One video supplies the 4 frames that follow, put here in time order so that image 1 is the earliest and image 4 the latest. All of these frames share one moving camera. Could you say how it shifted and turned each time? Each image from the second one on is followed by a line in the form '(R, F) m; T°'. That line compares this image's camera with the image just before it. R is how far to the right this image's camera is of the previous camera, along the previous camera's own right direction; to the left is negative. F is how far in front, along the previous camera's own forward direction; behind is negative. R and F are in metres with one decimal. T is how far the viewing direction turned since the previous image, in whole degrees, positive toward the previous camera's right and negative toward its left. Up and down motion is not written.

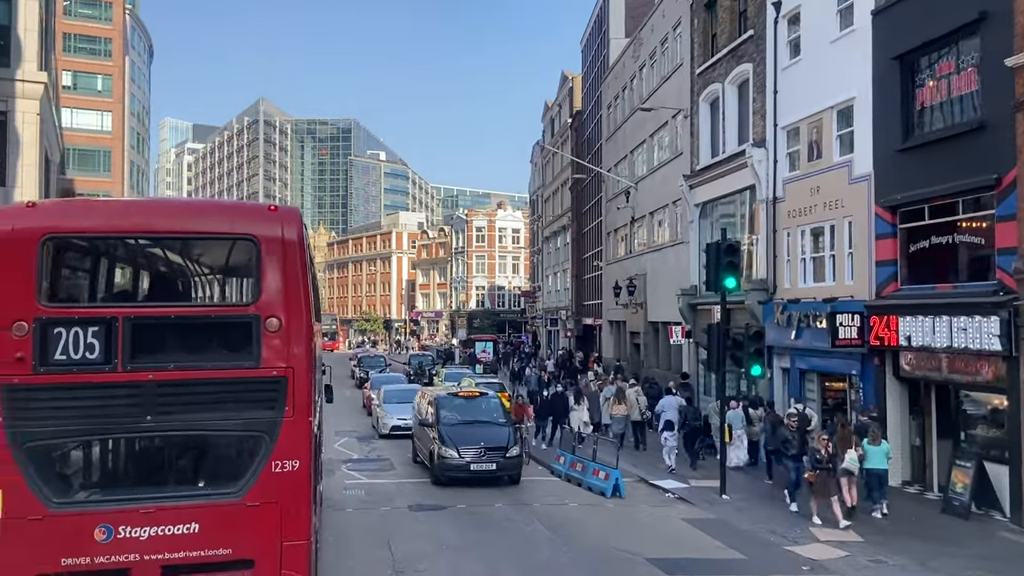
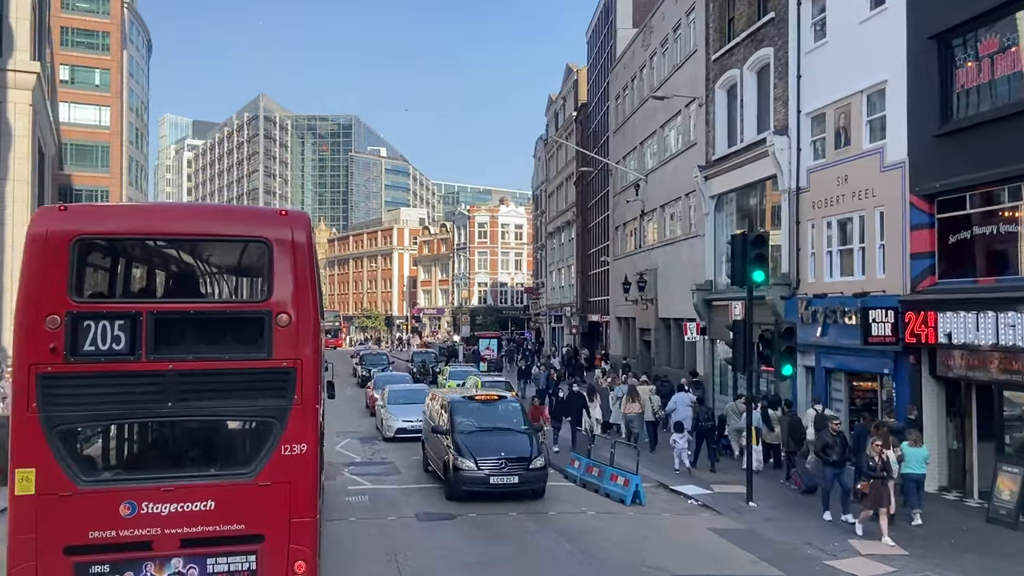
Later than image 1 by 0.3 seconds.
(-0.2, +1.0) m; 0°
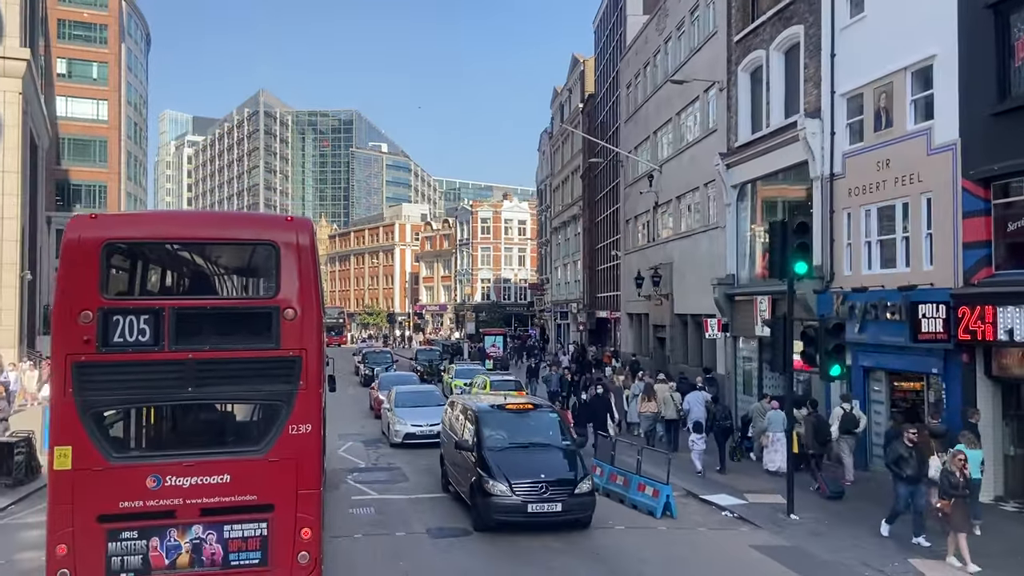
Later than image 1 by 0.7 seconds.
(-0.3, +1.3) m; 0°
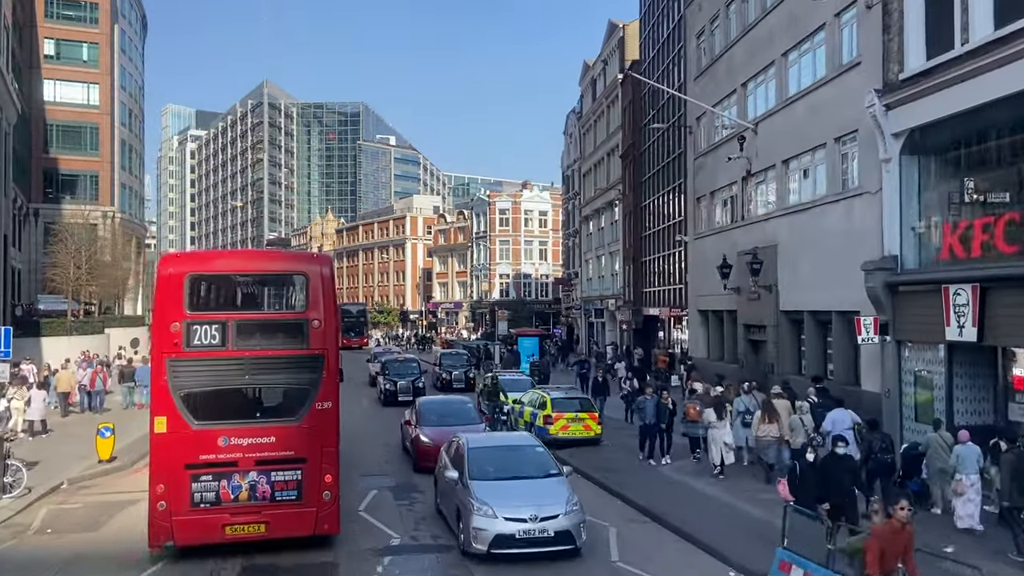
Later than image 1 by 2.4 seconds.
(-1.7, +6.4) m; 0°
